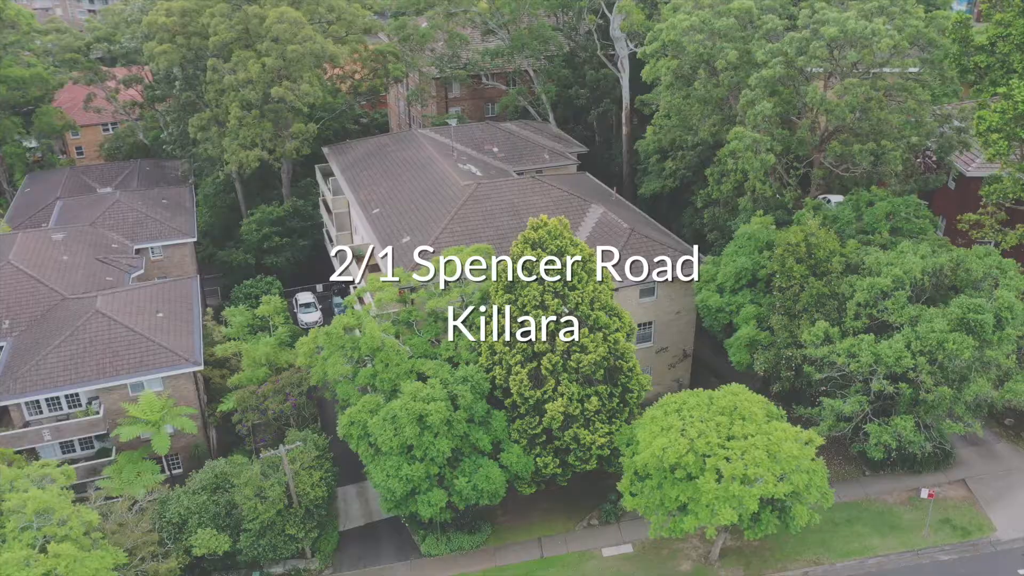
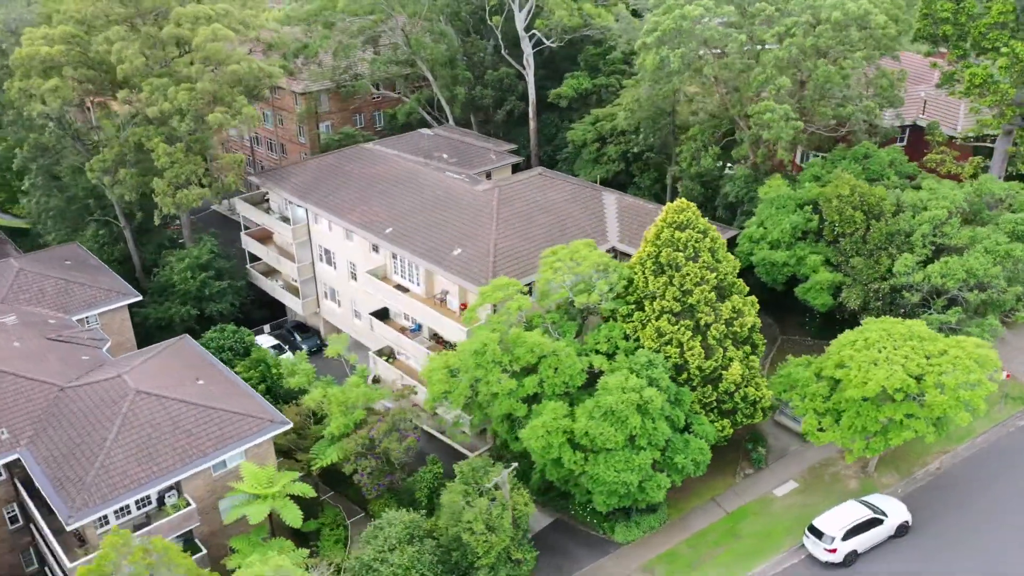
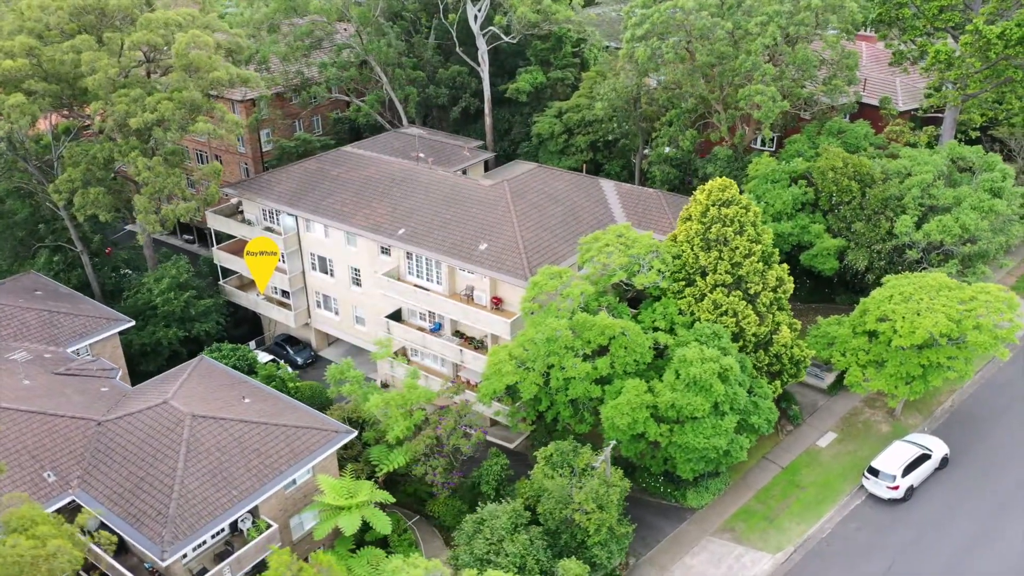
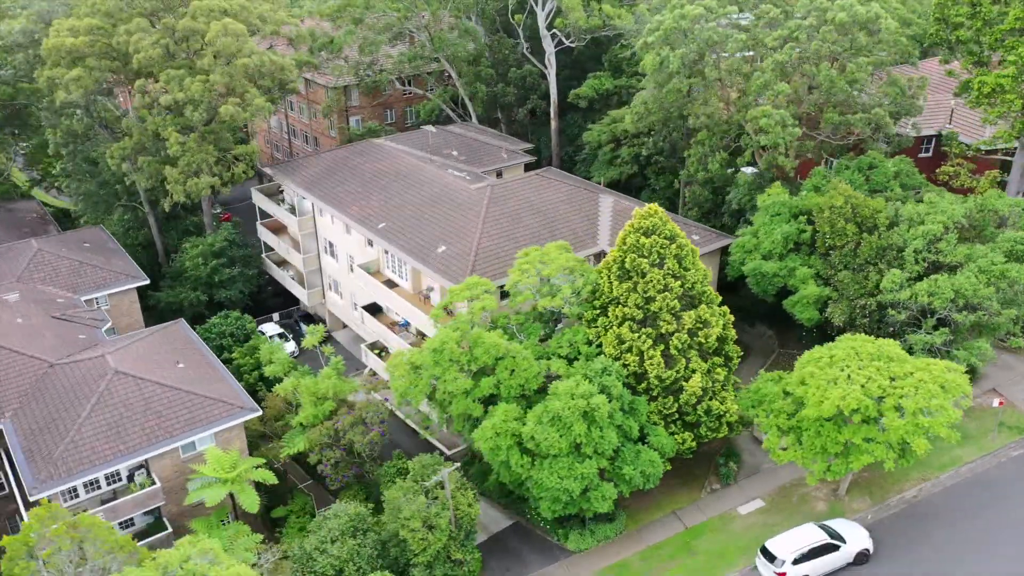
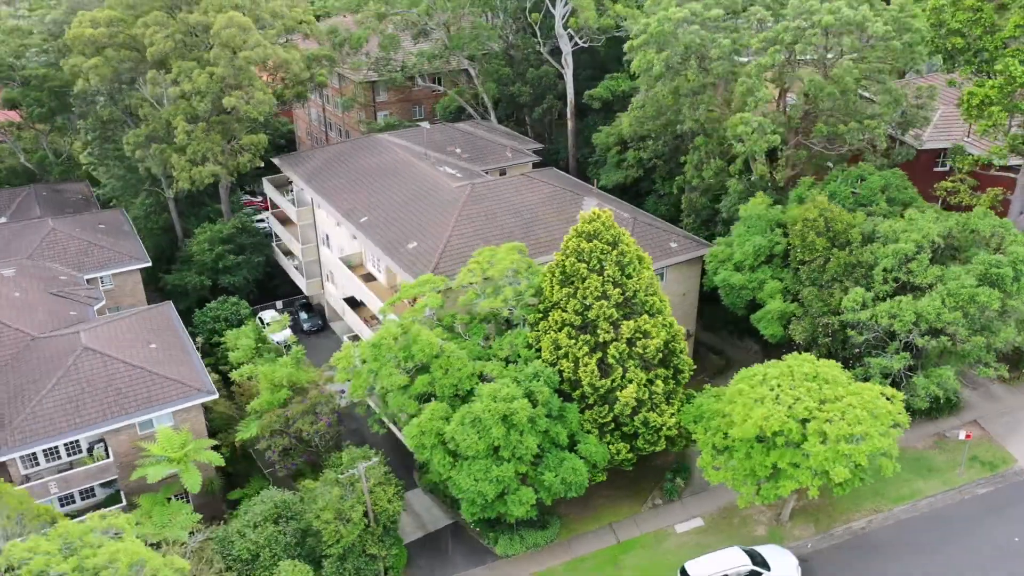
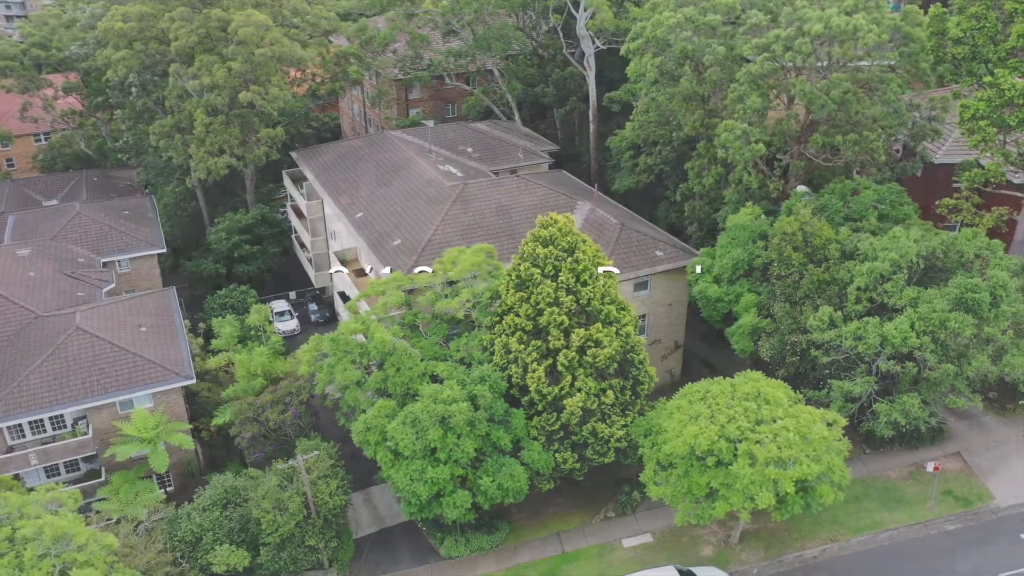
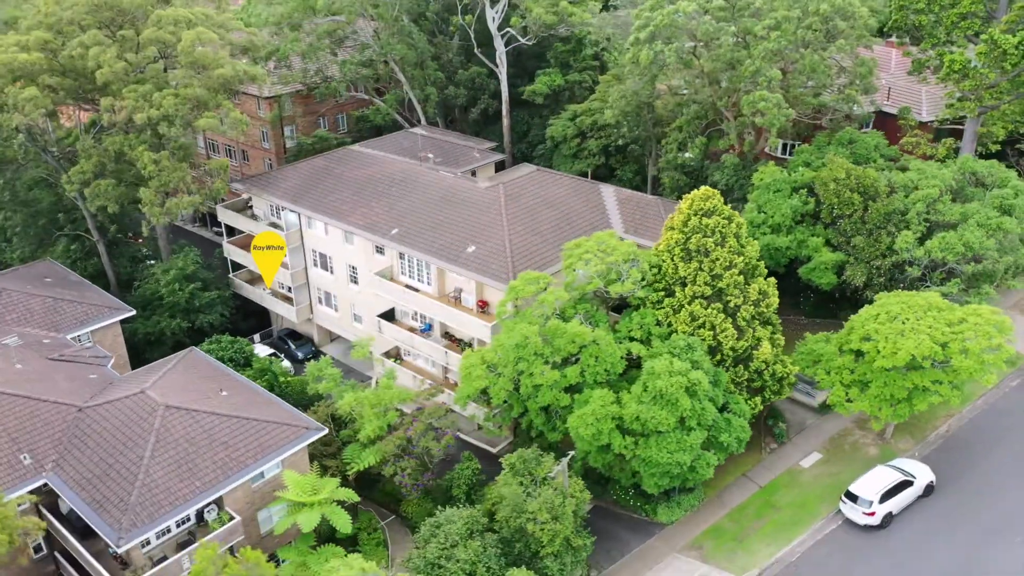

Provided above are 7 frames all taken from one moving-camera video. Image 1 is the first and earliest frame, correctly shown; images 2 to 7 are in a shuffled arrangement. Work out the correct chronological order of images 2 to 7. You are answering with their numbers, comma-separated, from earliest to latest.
6, 5, 4, 2, 7, 3
